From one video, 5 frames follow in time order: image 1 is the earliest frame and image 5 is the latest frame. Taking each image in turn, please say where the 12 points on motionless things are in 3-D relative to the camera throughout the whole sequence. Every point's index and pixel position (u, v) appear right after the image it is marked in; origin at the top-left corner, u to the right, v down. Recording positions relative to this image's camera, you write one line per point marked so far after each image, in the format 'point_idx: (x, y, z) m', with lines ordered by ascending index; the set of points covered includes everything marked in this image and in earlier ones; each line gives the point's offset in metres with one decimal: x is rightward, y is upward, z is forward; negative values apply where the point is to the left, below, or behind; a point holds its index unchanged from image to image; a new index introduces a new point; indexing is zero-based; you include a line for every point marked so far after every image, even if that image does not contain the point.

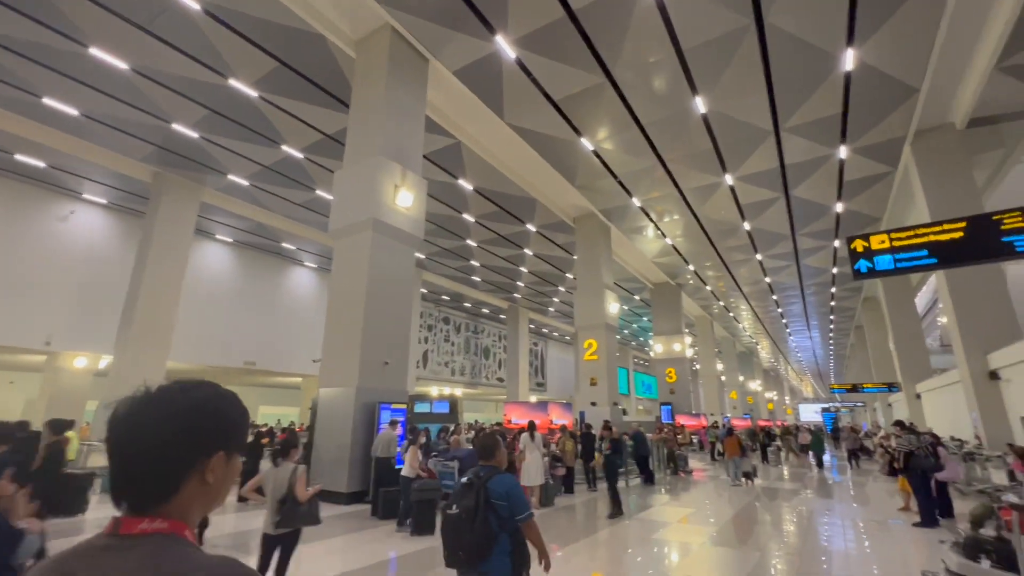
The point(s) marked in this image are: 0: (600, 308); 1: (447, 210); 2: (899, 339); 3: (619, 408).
0: (+2.5, -0.6, +13.5) m
1: (-1.9, +2.2, +13.4) m
2: (+12.9, -1.7, +15.8) m
3: (+3.0, -3.4, +13.2) m
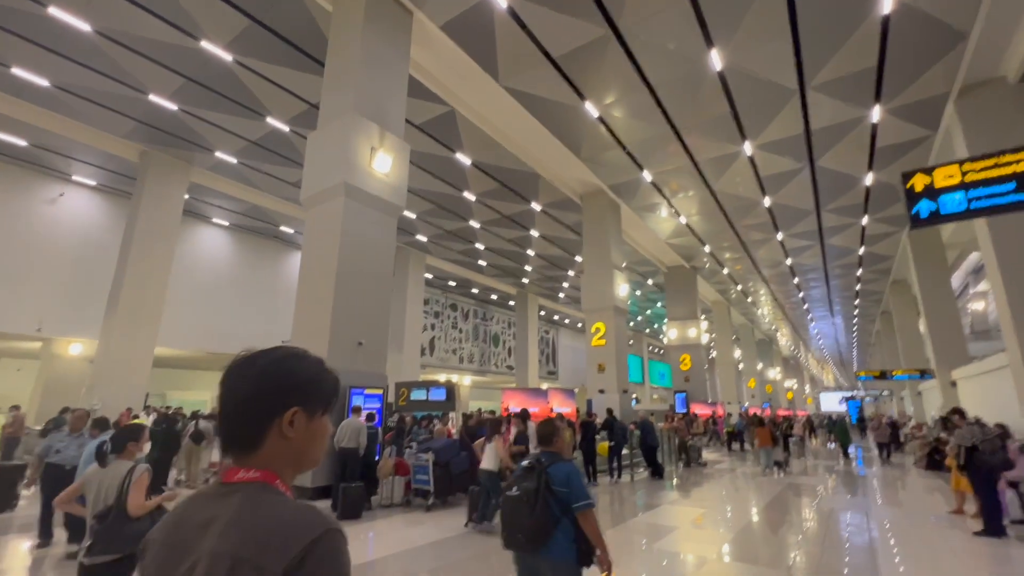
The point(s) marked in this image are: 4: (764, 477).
0: (+2.6, 0.0, +12.7) m
1: (-1.8, +2.7, +12.7) m
2: (+13.1, -1.1, +14.7) m
3: (+3.1, -2.9, +12.5) m
4: (+5.4, -4.1, +10.1) m
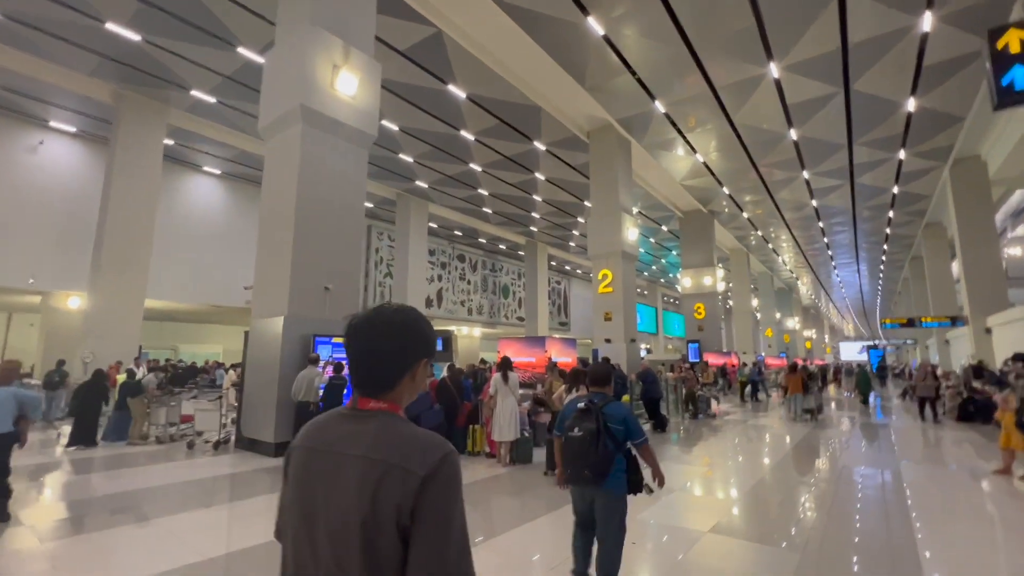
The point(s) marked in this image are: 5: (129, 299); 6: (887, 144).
0: (+2.7, +1.4, +11.9) m
1: (-1.8, +4.1, +11.8) m
2: (+13.2, +0.6, +13.6) m
3: (+3.2, -1.5, +12.0) m
4: (+5.4, -2.9, +9.6) m
5: (-8.3, -0.2, +10.2) m
6: (+10.0, +3.8, +12.6) m
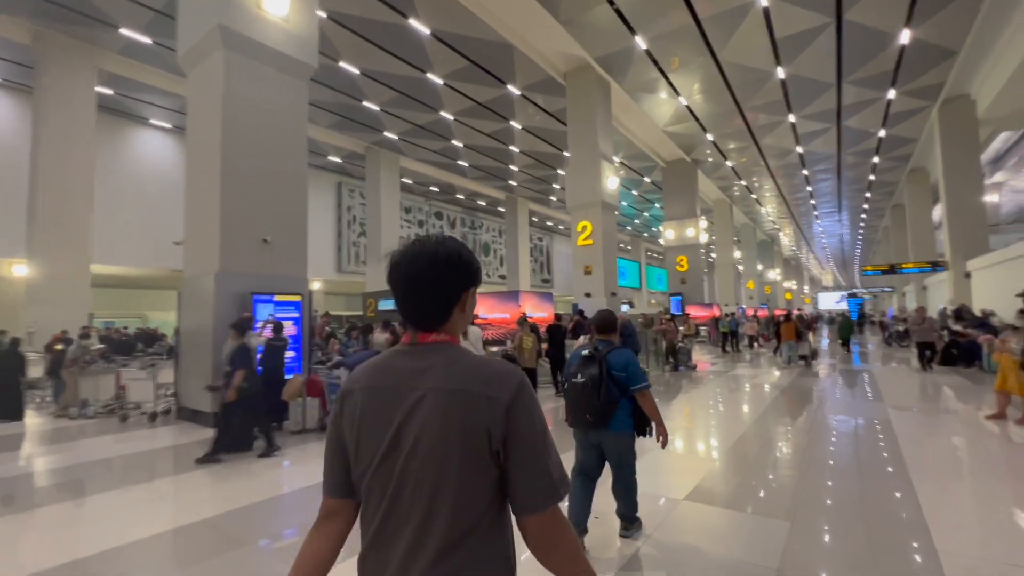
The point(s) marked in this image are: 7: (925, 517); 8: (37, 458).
0: (+2.0, +2.5, +11.3) m
1: (-2.5, +5.1, +10.9) m
2: (+12.6, +2.2, +13.4) m
3: (+2.6, -0.3, +11.7) m
4: (+5.0, -1.8, +9.5) m
5: (-8.8, +0.5, +9.4) m
6: (+9.3, +5.2, +12.0) m
7: (+3.1, -1.7, +3.6) m
8: (-4.7, -1.7, +4.6) m
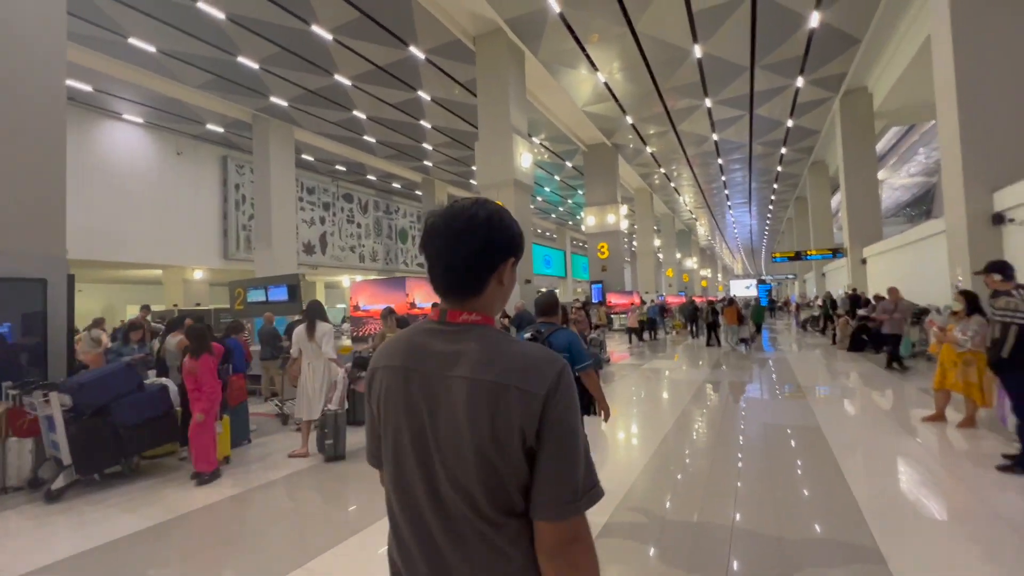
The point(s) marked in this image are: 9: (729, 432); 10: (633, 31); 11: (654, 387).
0: (-0.1, +2.8, +10.4) m
1: (-4.5, +5.3, +9.2) m
2: (+10.0, +2.6, +13.9) m
3: (+0.5, 0.0, +10.9) m
4: (+3.1, -1.5, +9.1) m
5: (-10.5, +0.7, +7.0) m
6: (+7.0, +5.6, +12.0) m
7: (+2.2, -1.6, +3.0) m
8: (-5.7, -1.6, +2.9) m
9: (+2.3, -1.5, +4.8) m
10: (+2.6, +5.6, +10.1) m
11: (+2.2, -1.5, +7.3) m
